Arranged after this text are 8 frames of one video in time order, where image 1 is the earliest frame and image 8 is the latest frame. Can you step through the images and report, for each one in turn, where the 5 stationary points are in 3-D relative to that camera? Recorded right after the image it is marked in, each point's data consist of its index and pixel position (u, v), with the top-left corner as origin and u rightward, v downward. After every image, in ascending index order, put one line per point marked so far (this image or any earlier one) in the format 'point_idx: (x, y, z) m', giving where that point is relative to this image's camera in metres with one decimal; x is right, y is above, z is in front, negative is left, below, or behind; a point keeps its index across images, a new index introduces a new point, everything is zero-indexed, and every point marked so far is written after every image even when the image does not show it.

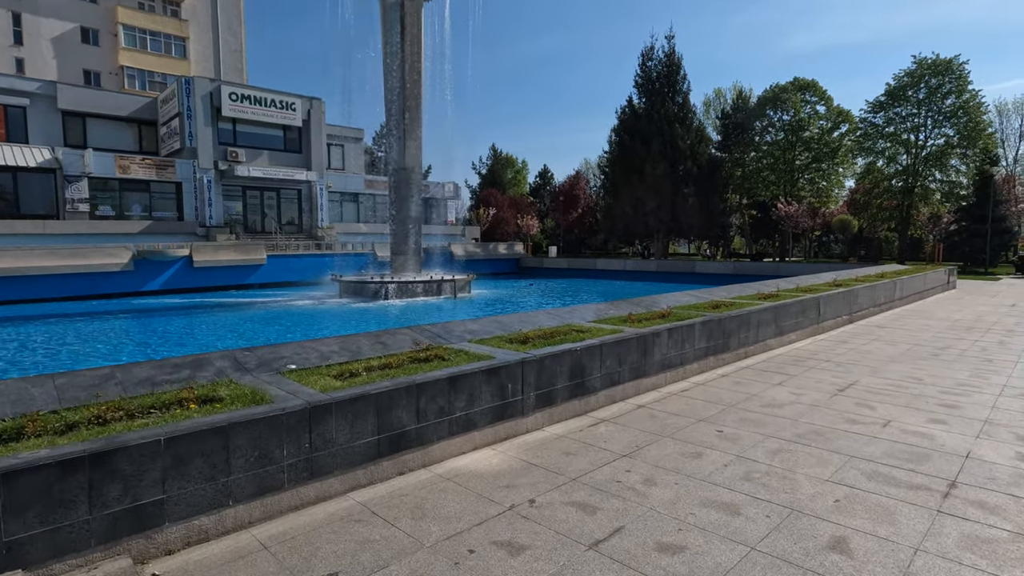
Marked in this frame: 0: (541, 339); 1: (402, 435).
0: (+0.3, -0.5, +5.4) m
1: (-0.7, -1.0, +3.8) m
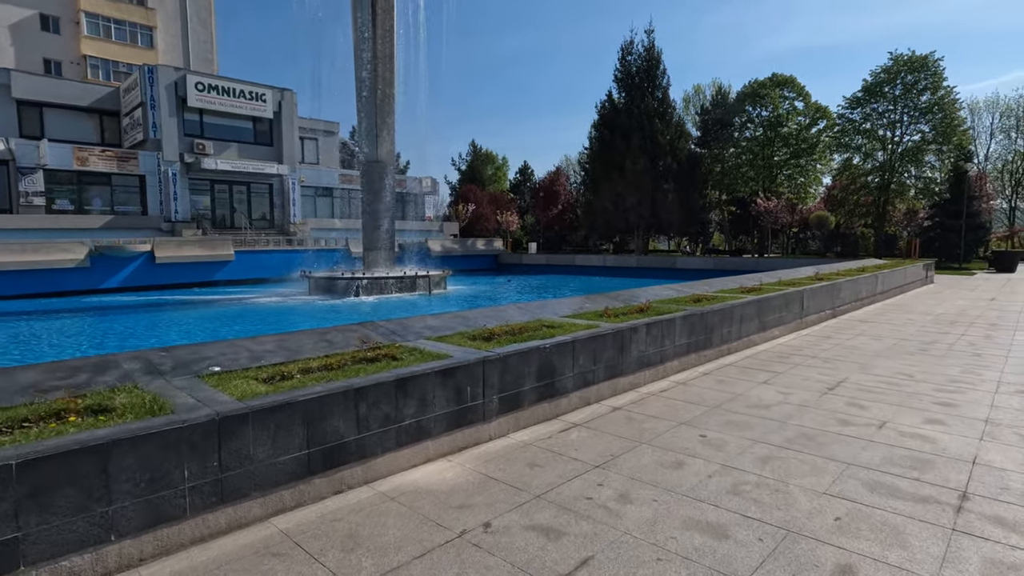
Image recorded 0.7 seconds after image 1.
0: (0.0, -0.4, +4.9) m
1: (-1.0, -0.9, +3.3) m
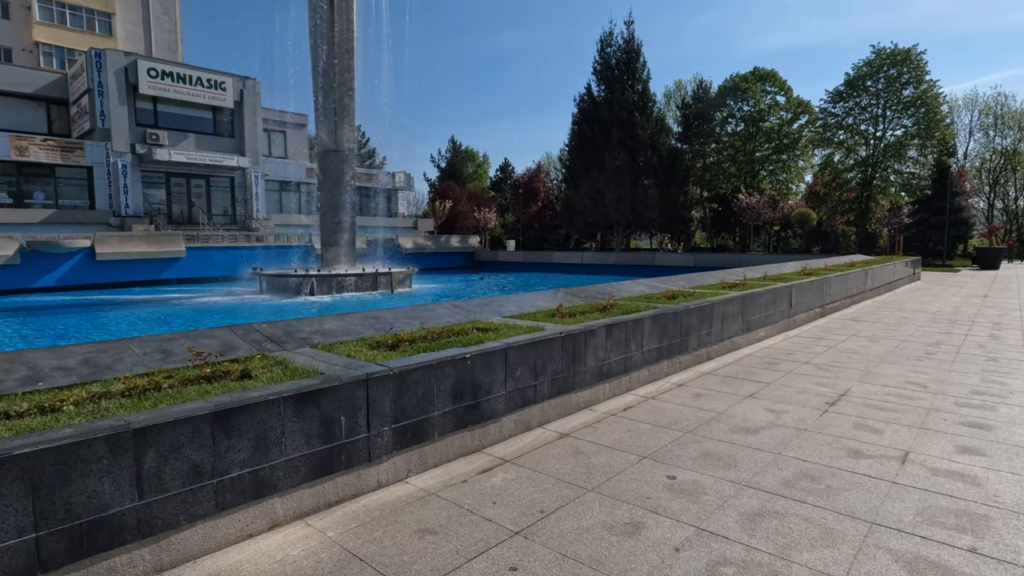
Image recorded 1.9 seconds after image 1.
0: (-0.6, -0.4, +3.7) m
1: (-1.5, -0.9, +2.1) m
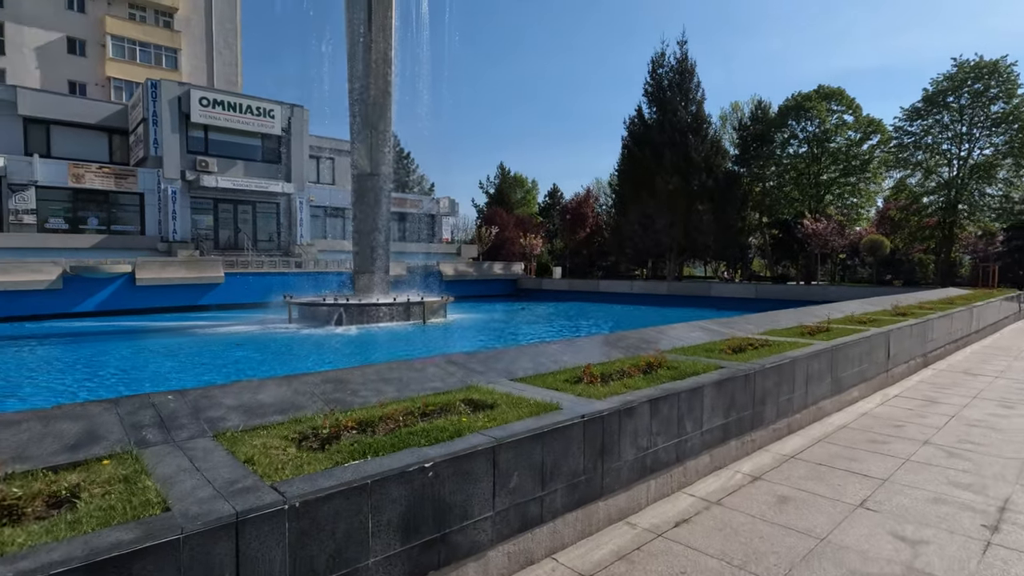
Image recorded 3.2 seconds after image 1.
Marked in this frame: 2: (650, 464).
0: (-0.6, -0.7, +2.6) m
1: (-1.7, -1.1, +1.0) m
2: (+0.8, -1.0, +3.3) m
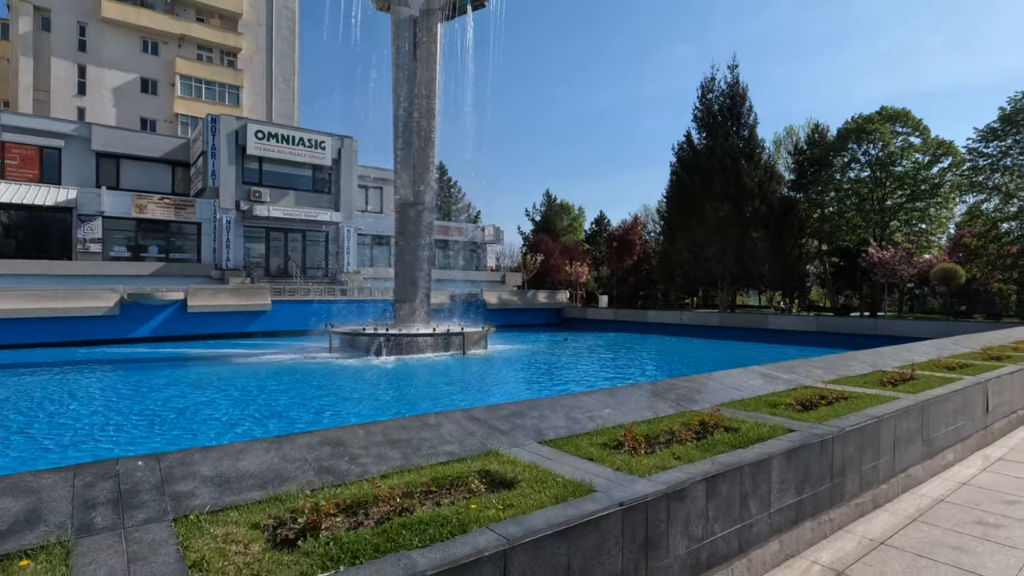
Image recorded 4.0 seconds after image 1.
0: (-0.6, -0.9, +2.1) m
1: (-1.8, -1.2, +0.6) m
2: (+0.9, -1.3, +2.7) m
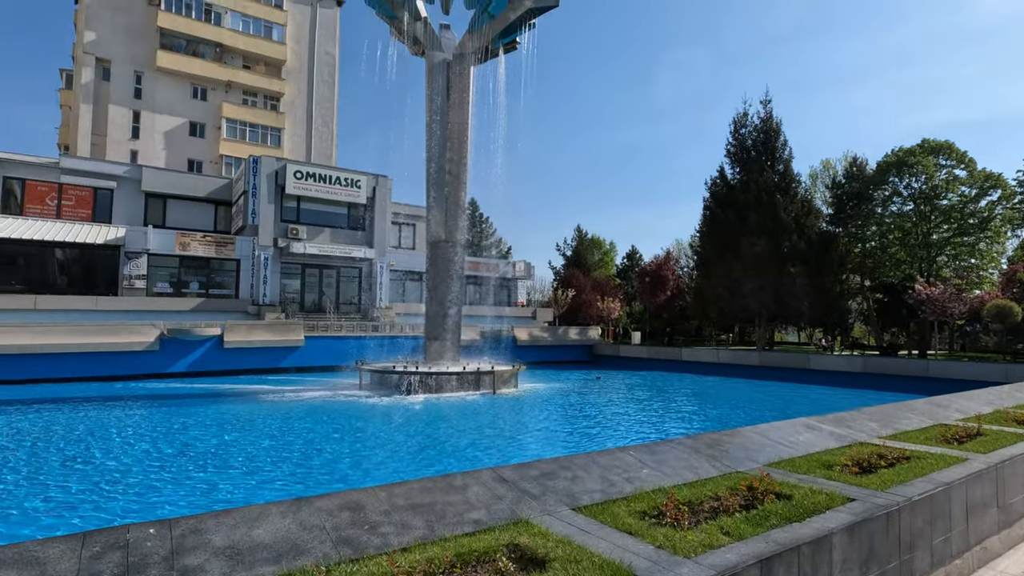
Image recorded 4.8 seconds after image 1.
0: (-0.5, -1.1, +1.9) m
1: (-1.8, -1.4, +0.4) m
2: (+1.1, -1.6, +2.4) m
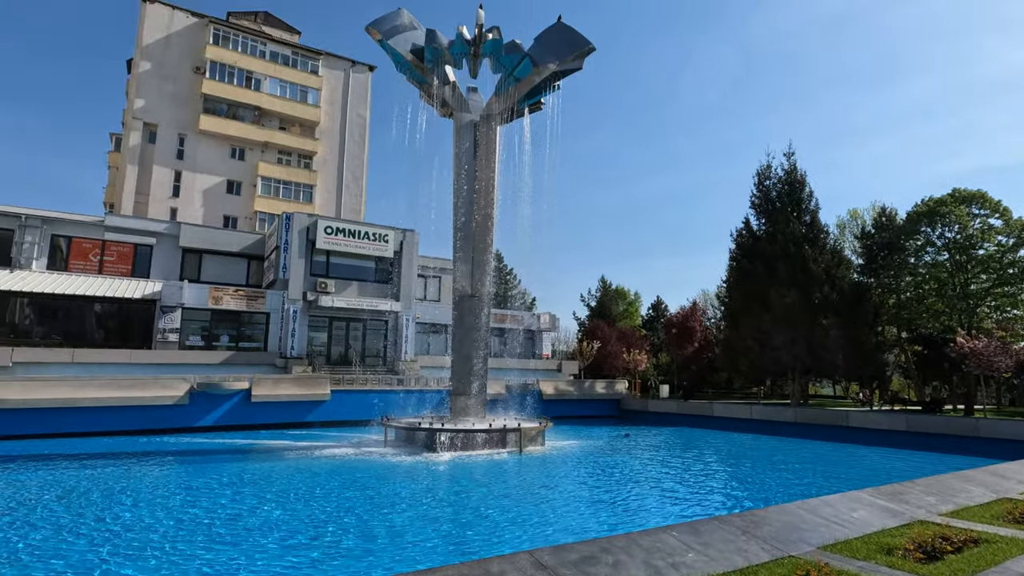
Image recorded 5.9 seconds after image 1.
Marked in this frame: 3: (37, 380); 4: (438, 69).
0: (-0.3, -1.4, +1.8) m
1: (-1.7, -1.5, +0.3) m
2: (+1.2, -1.9, +2.1) m
3: (-12.5, -2.4, +14.6) m
4: (-2.1, +6.3, +16.0) m
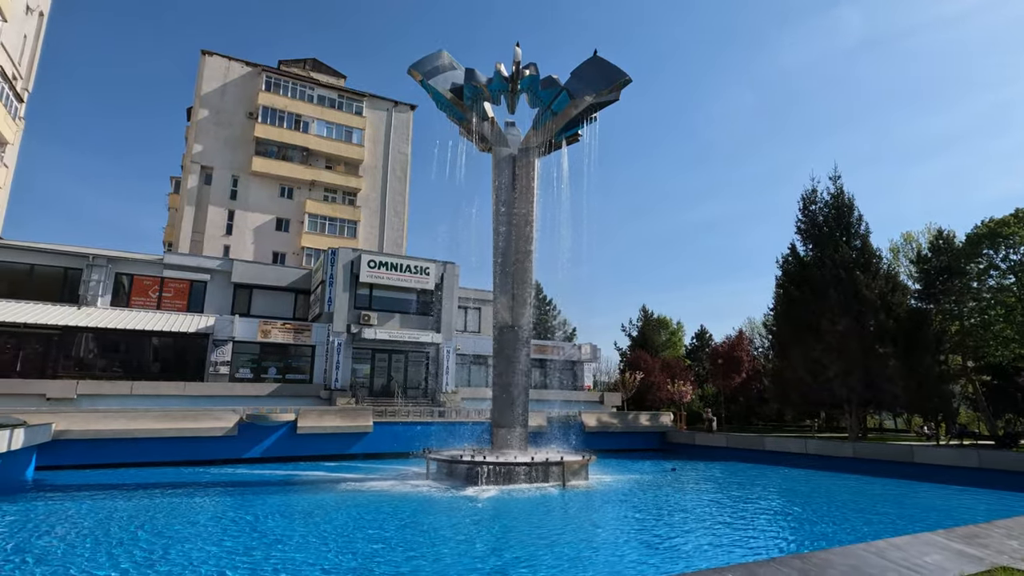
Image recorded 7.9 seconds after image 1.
0: (-0.2, -1.5, +1.7) m
1: (-1.6, -1.6, +0.4) m
2: (+1.4, -2.0, +1.9) m
3: (-11.4, -3.4, +15.3) m
4: (-1.0, +5.4, +16.4) m
